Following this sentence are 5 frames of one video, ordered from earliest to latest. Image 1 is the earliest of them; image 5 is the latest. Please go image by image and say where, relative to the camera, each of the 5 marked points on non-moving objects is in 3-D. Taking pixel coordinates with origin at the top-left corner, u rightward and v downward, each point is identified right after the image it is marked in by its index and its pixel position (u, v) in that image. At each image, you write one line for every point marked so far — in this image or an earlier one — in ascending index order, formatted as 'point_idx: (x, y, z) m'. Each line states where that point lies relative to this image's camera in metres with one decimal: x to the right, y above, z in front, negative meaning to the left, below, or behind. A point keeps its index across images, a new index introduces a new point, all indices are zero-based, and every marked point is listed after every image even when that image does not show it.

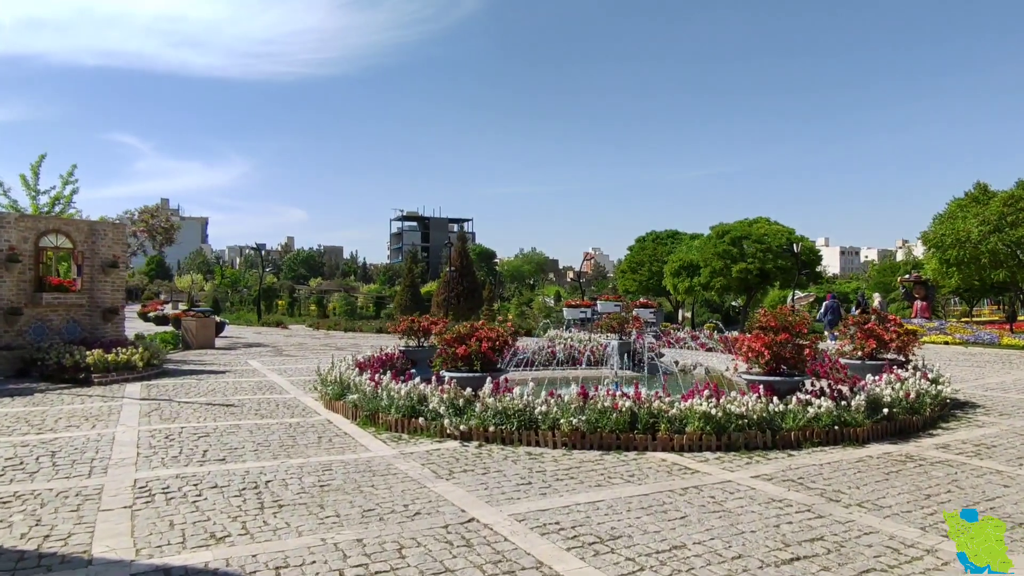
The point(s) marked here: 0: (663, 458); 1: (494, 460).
0: (+1.5, -1.7, +6.8) m
1: (-0.2, -1.7, +6.8) m
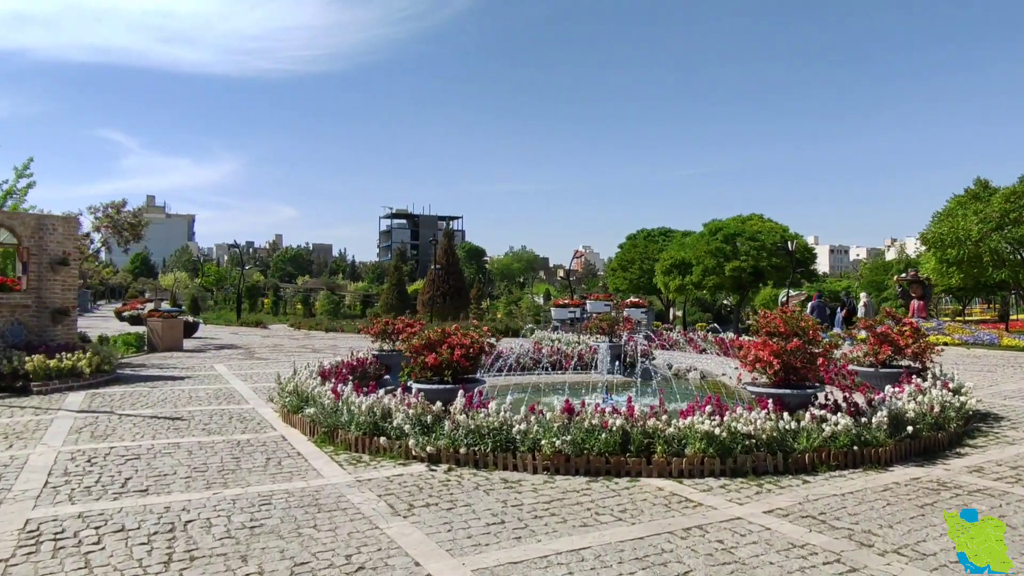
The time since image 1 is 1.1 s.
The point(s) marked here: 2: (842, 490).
0: (+1.3, -1.7, +5.9) m
1: (-0.4, -1.7, +5.8) m
2: (+2.8, -1.7, +5.8) m
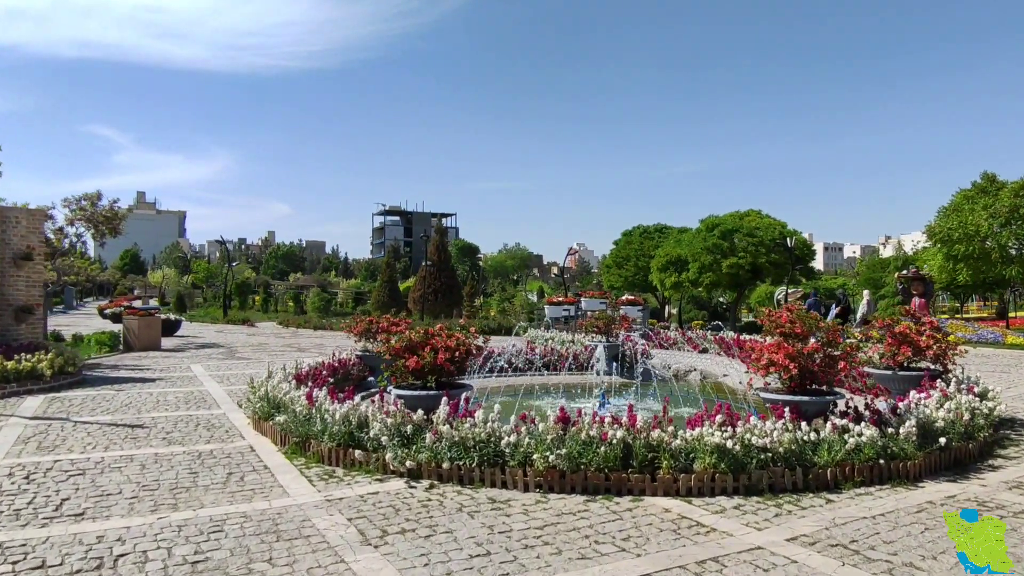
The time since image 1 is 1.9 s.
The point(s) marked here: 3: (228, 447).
0: (+1.2, -1.7, +5.2) m
1: (-0.5, -1.7, +5.2) m
2: (+2.7, -1.7, +5.1) m
3: (-3.0, -1.7, +7.3) m
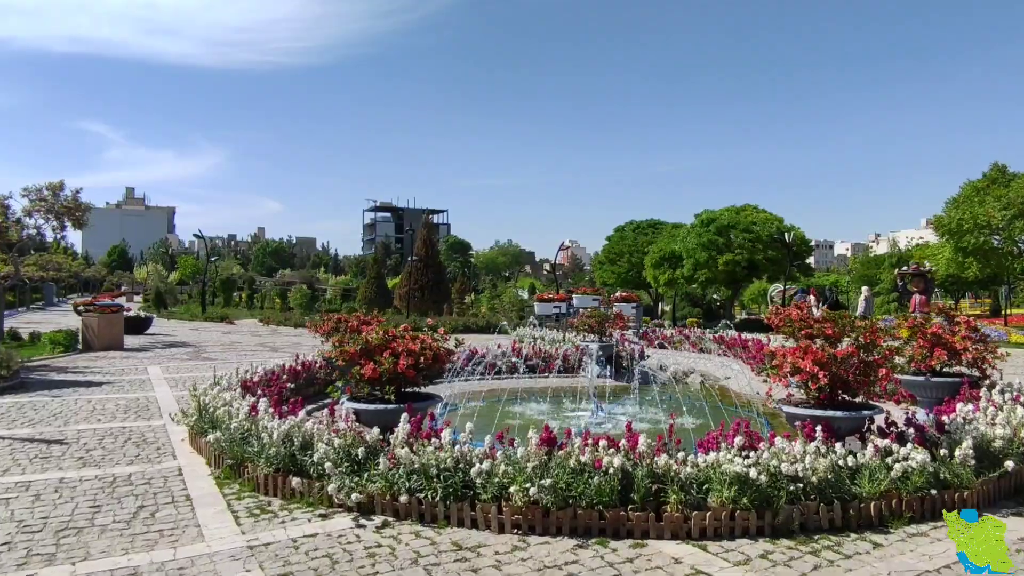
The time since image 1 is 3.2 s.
0: (+1.0, -1.6, +4.2) m
1: (-0.7, -1.6, +4.1) m
2: (+2.5, -1.6, +4.1) m
3: (-3.3, -1.6, +6.1) m
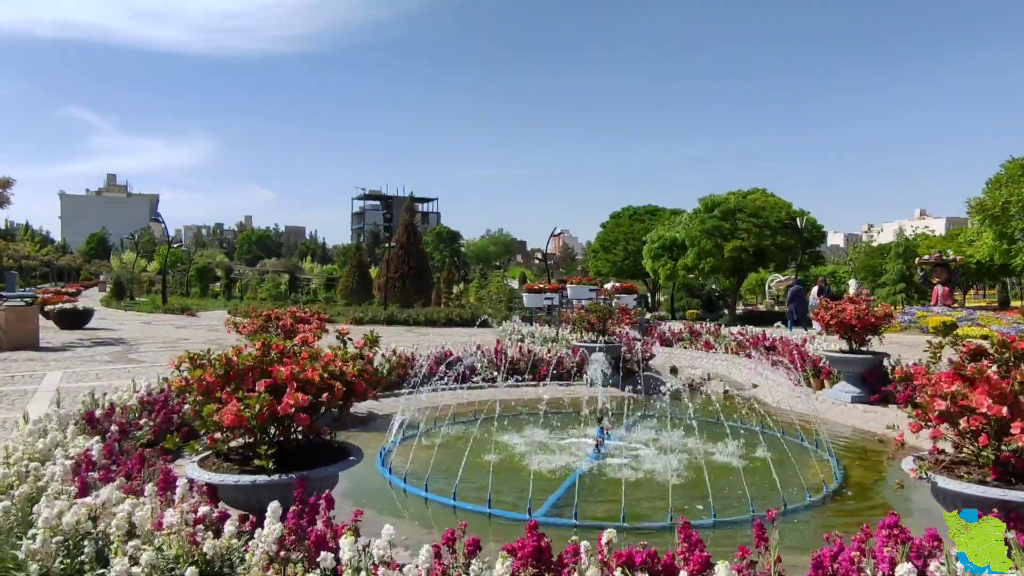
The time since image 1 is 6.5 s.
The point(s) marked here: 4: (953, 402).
0: (+0.8, -1.6, +1.8) m
1: (-0.9, -1.6, +1.7) m
2: (+2.4, -1.6, +1.7) m
3: (-3.4, -1.6, +3.7) m
4: (+2.1, -0.6, +3.4) m
